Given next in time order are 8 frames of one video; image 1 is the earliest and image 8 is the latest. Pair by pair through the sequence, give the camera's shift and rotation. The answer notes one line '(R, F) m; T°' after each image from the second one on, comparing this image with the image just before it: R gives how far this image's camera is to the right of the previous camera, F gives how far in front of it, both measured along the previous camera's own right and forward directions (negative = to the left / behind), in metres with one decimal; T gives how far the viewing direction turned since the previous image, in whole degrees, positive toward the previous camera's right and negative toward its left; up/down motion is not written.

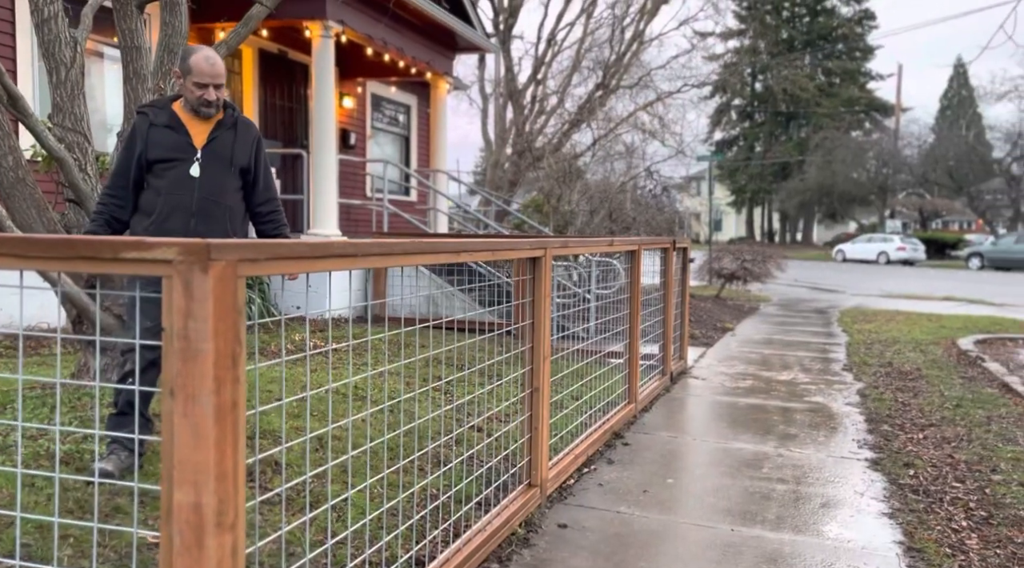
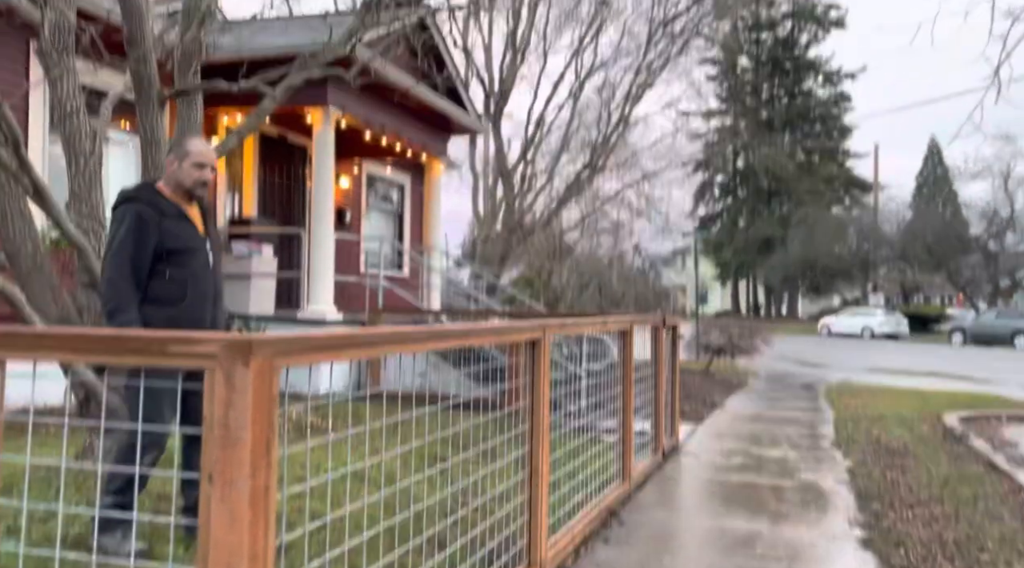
(-0.1, -0.2) m; +1°
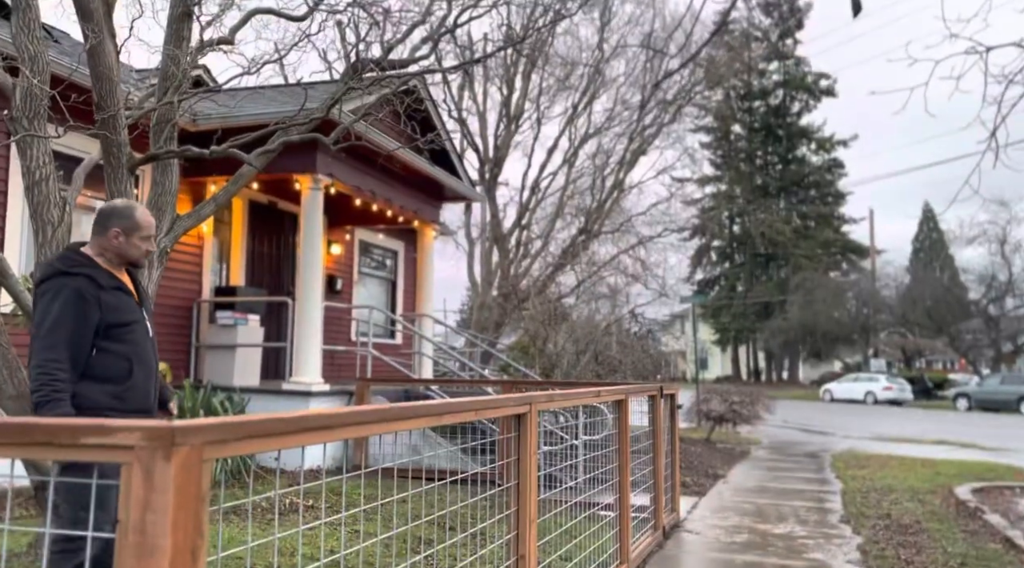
(+0.1, +0.3) m; 0°
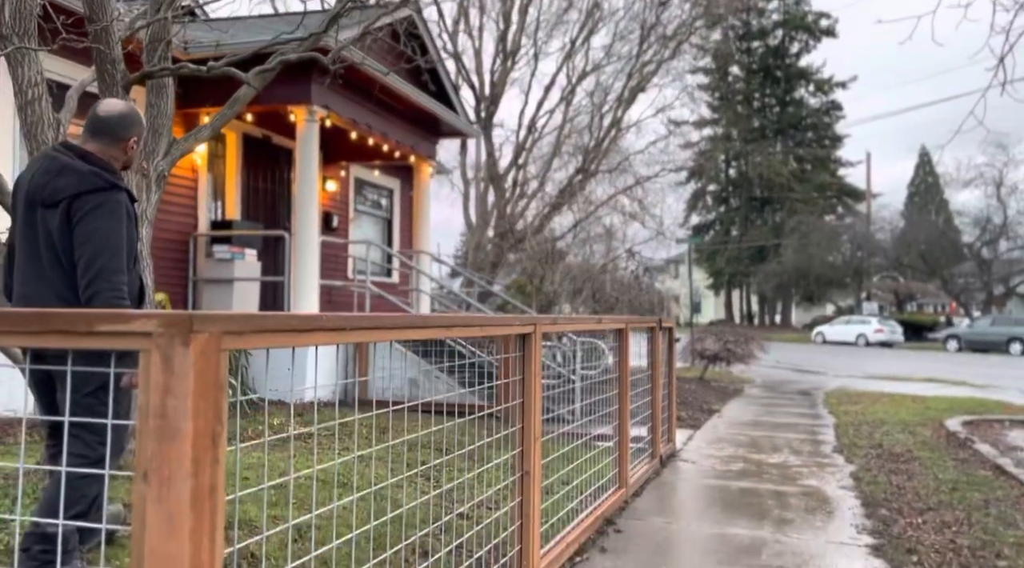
(0.0, 0.0) m; 0°
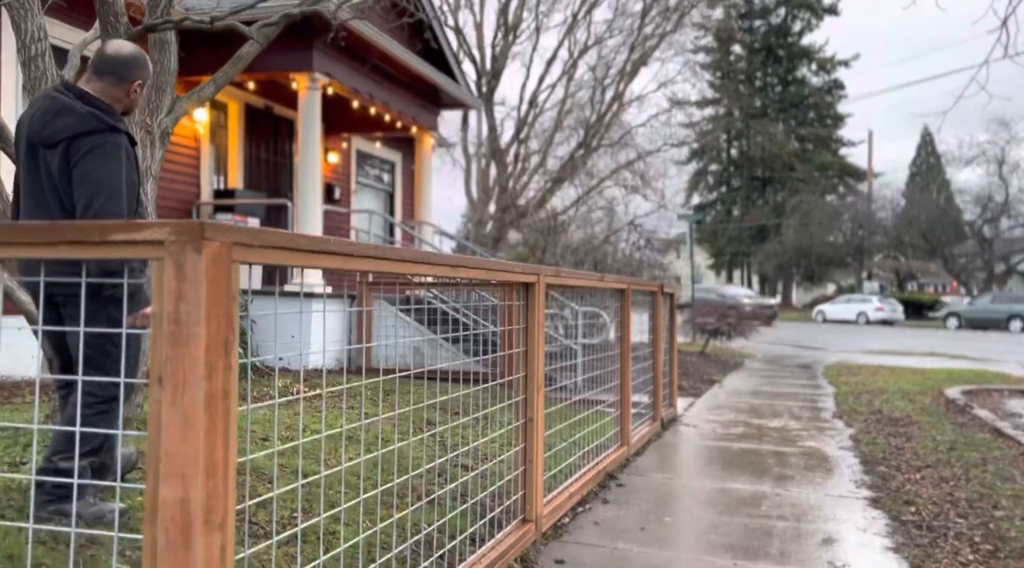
(0.0, 0.0) m; 0°
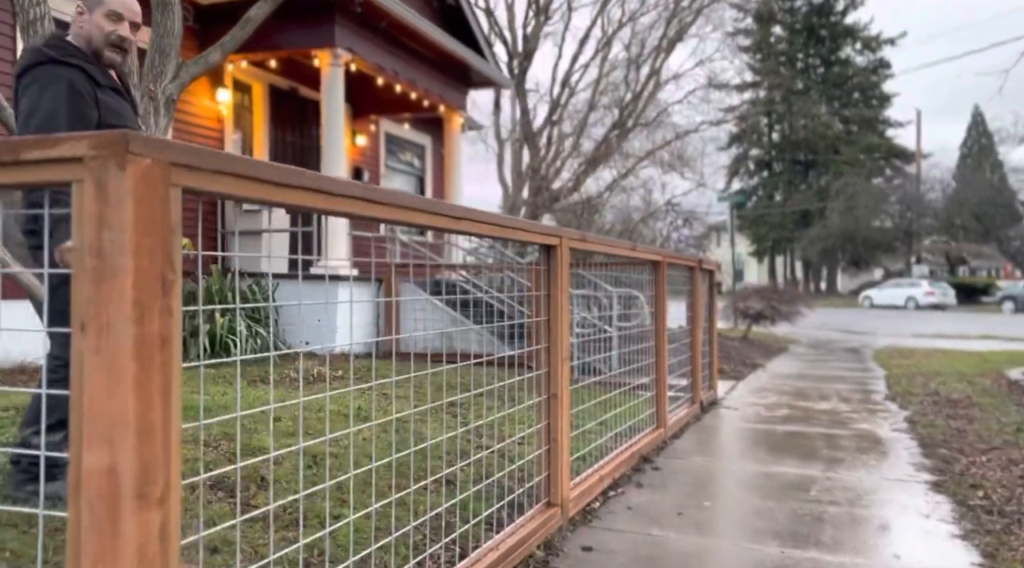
(+0.1, +0.4) m; -3°
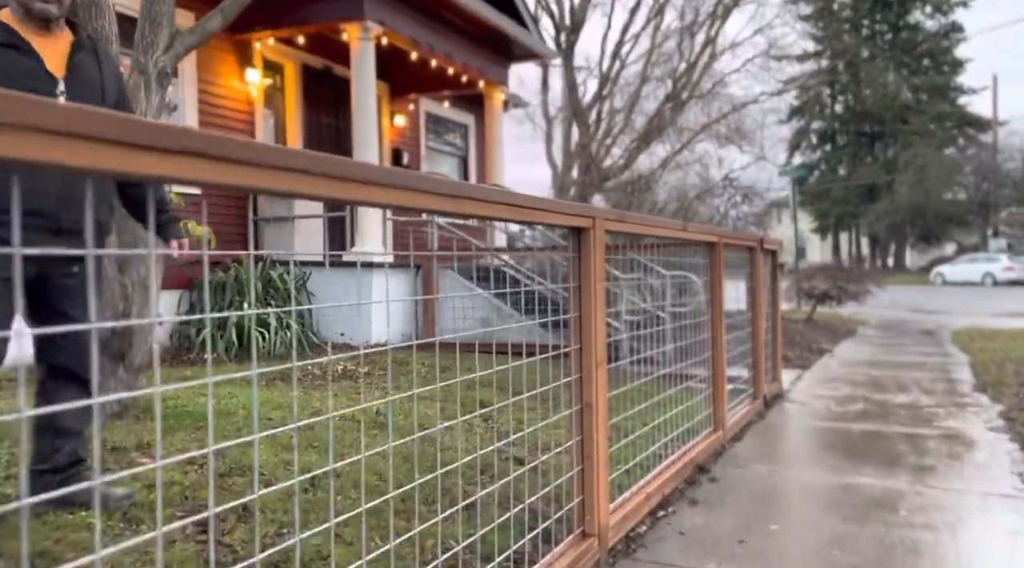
(+0.1, +0.6) m; -4°
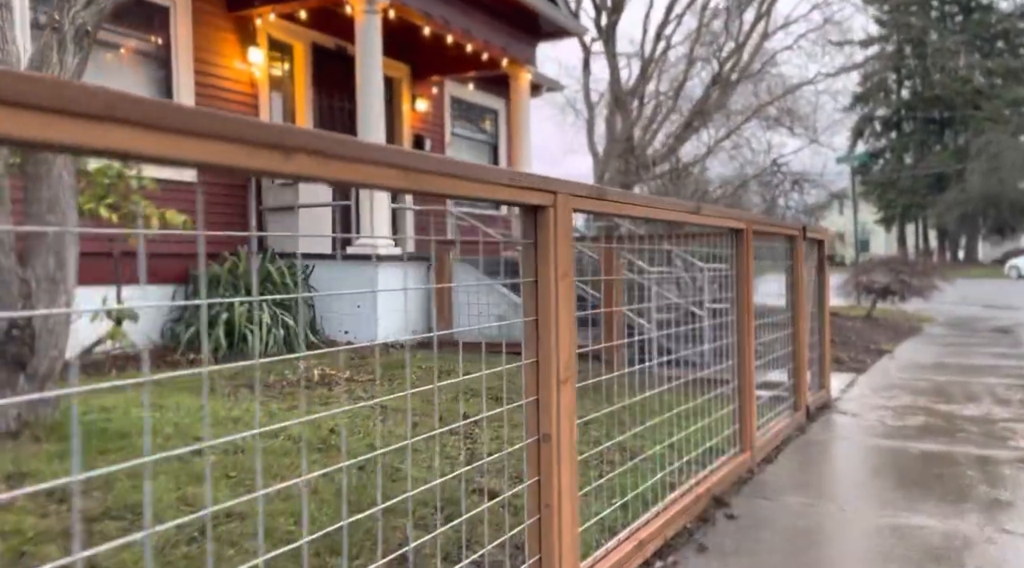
(+0.3, +0.8) m; -4°
